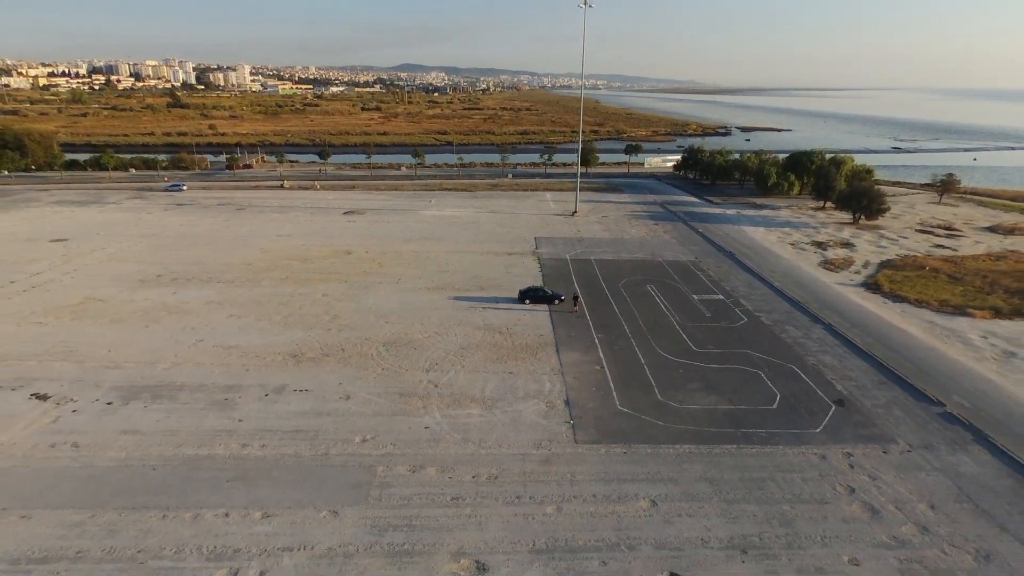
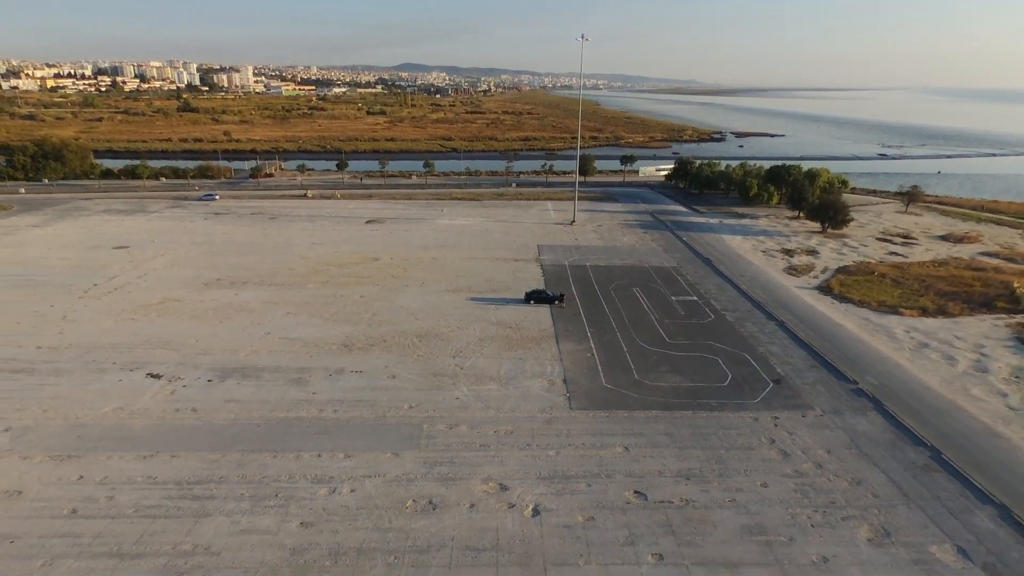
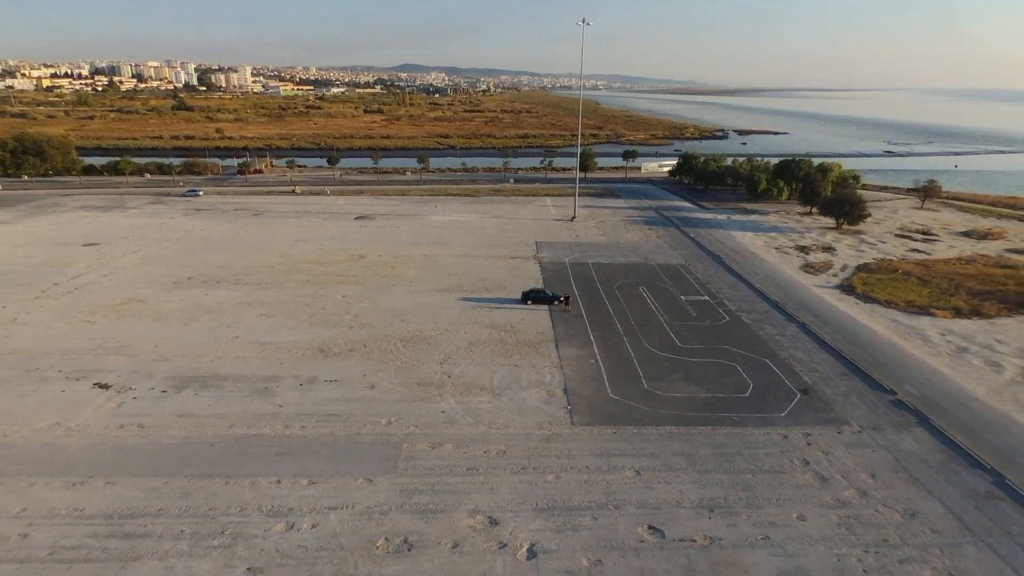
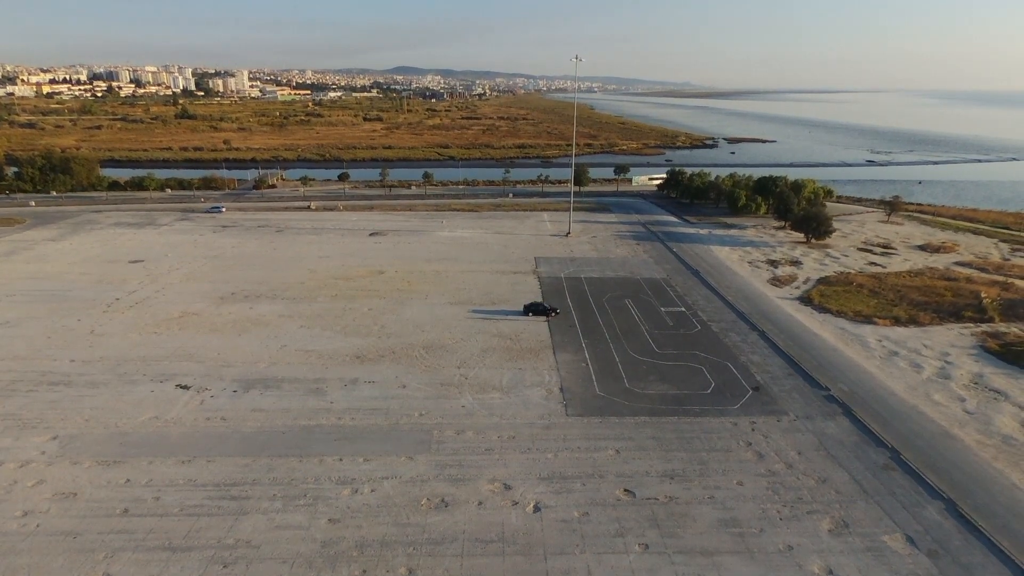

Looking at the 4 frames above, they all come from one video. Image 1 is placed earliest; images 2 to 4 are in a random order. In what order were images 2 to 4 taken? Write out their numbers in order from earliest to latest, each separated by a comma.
3, 2, 4
